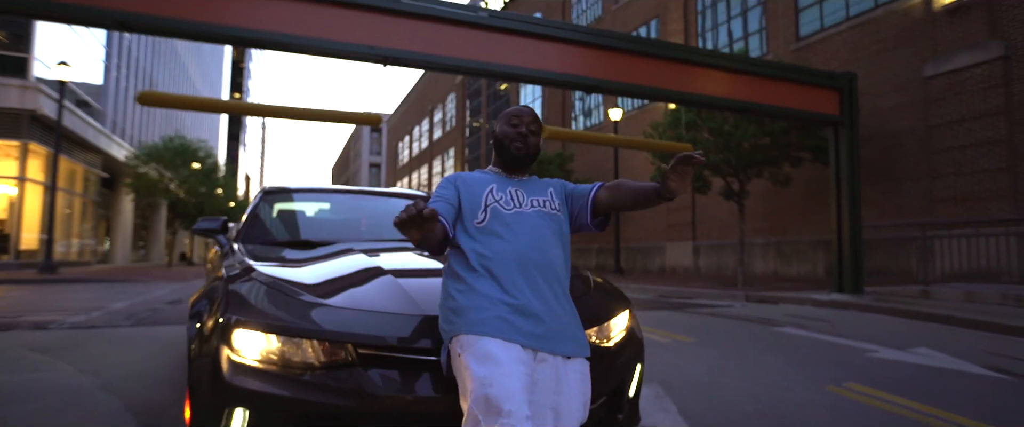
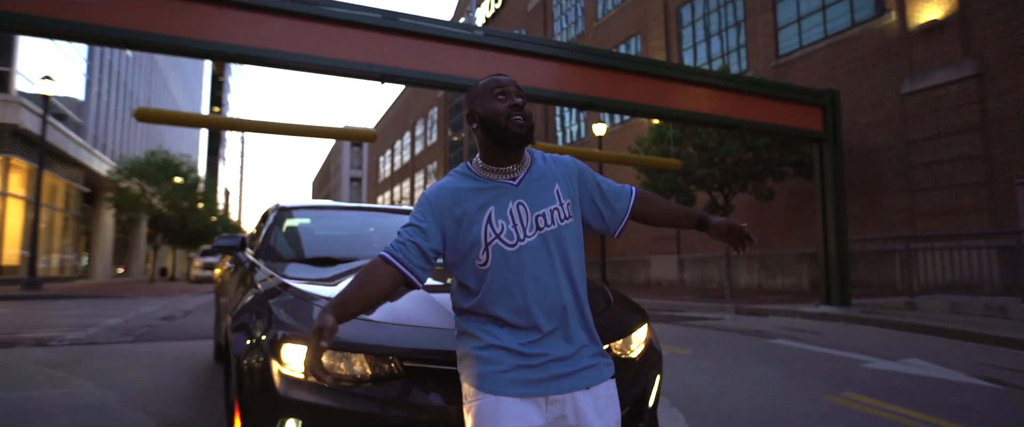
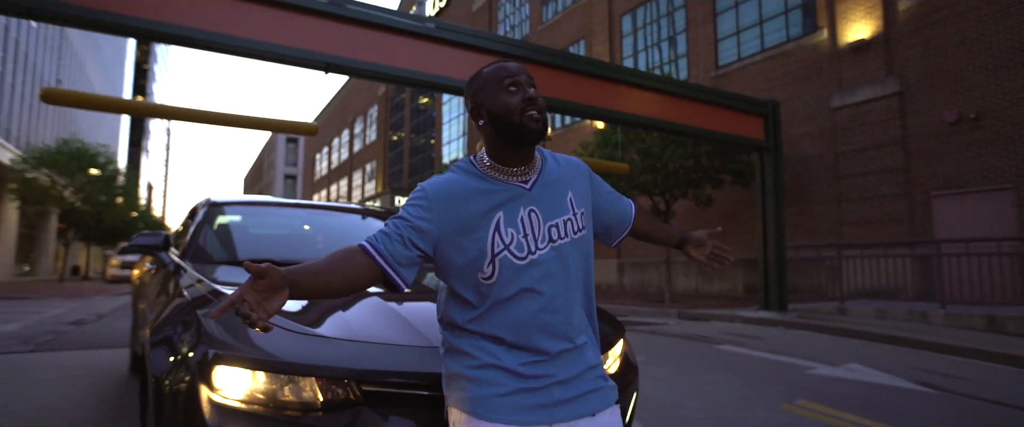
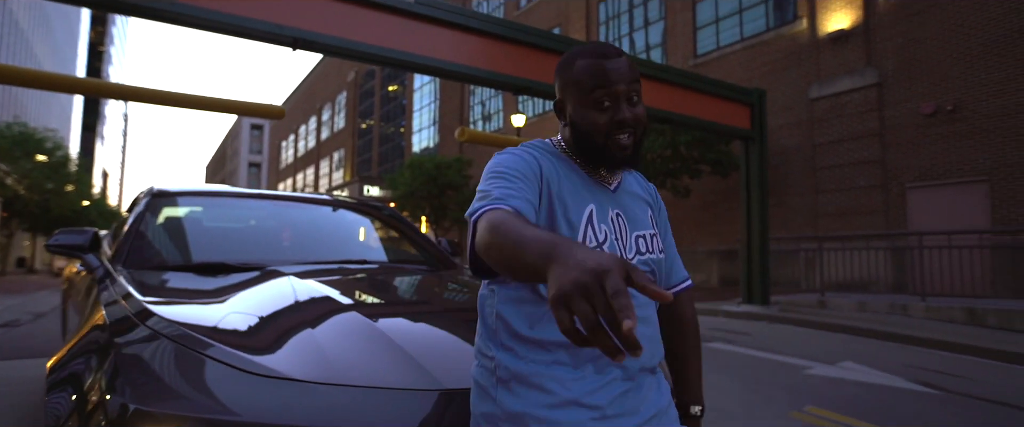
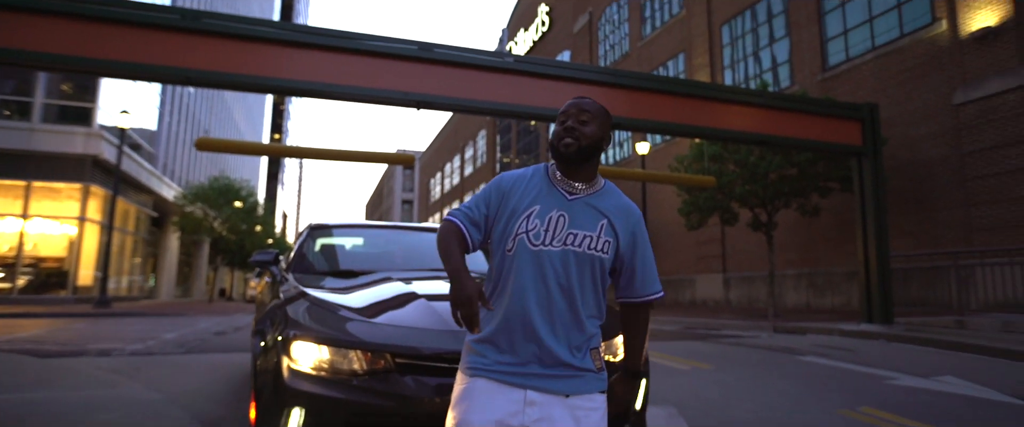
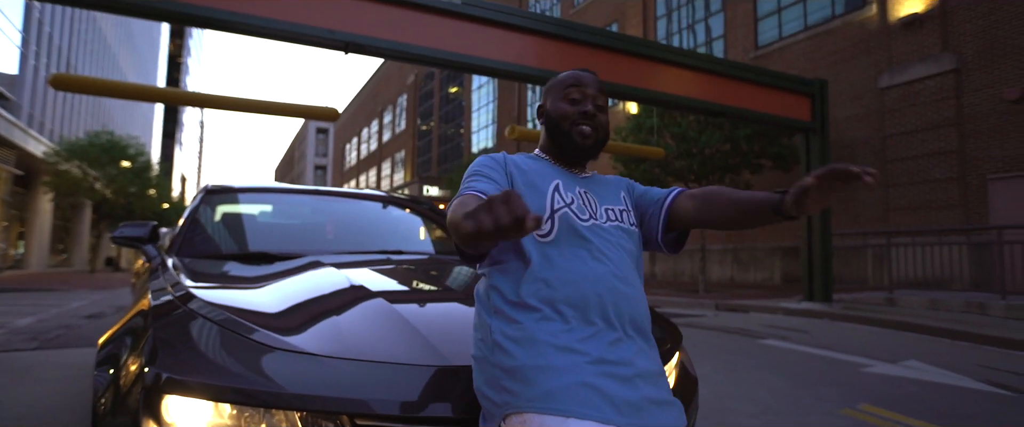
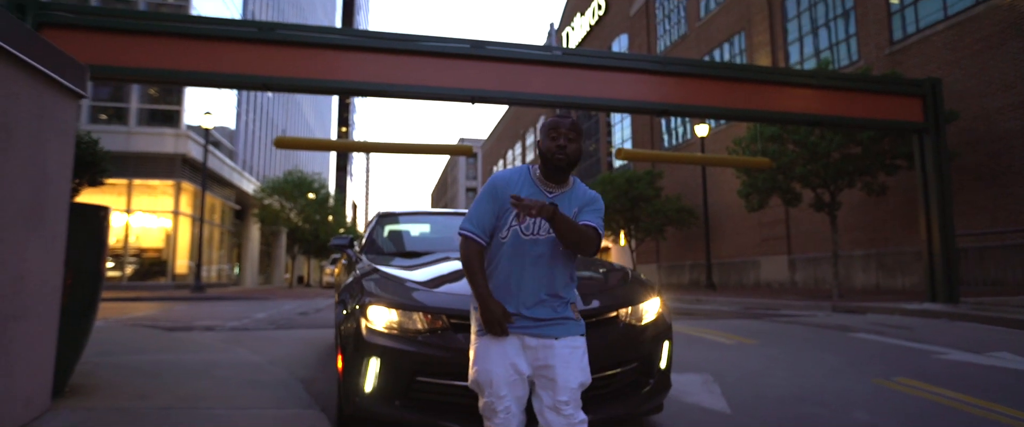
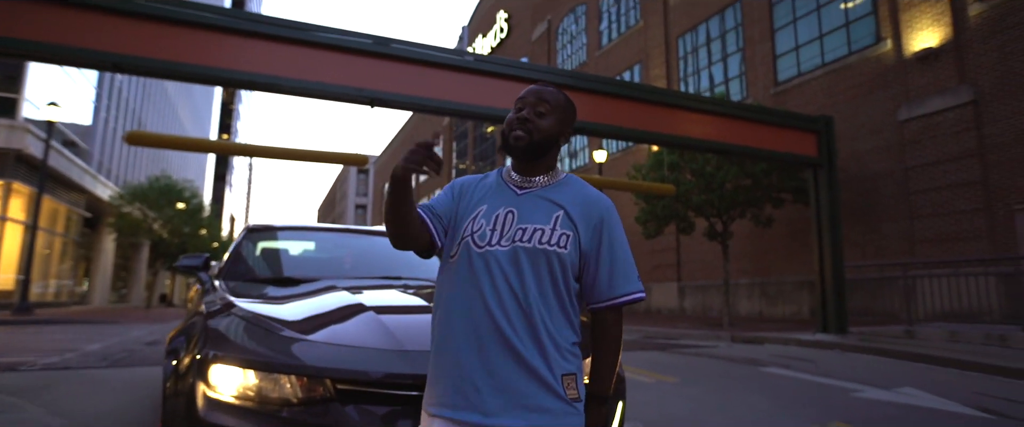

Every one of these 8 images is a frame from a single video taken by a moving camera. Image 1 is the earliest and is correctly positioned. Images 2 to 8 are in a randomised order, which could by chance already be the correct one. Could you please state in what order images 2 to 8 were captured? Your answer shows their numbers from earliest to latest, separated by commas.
6, 4, 3, 2, 7, 5, 8
